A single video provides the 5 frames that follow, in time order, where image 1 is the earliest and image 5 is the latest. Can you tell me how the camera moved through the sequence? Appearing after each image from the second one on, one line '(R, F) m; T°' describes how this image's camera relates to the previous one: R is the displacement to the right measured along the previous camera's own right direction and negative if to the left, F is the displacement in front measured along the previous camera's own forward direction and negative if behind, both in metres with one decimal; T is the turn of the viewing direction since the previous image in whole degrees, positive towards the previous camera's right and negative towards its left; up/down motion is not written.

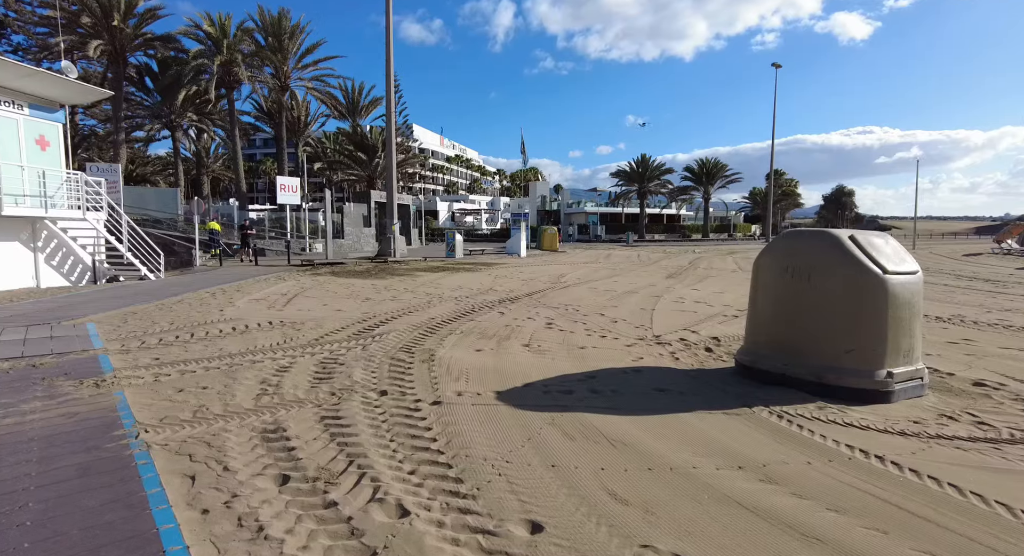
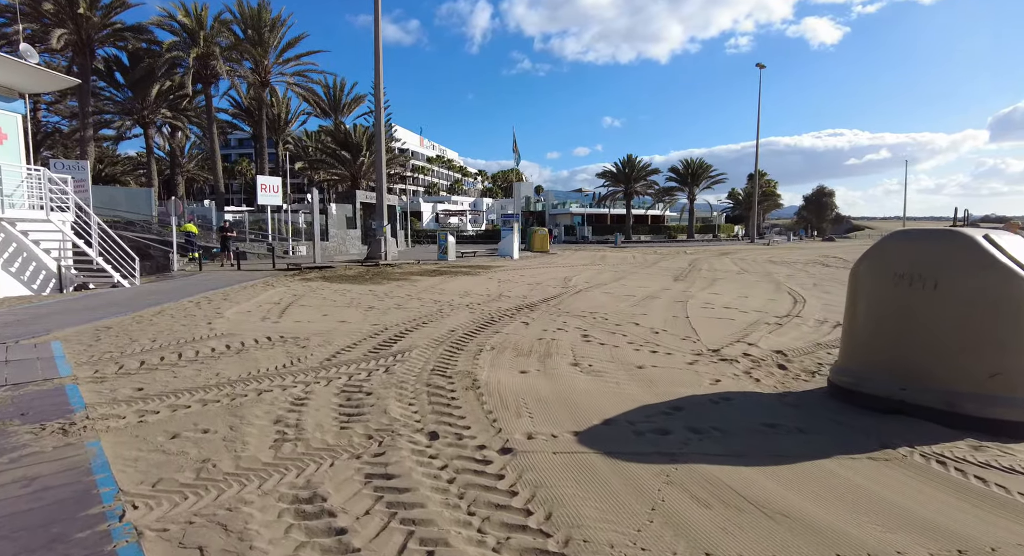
(-0.8, +1.1) m; +2°
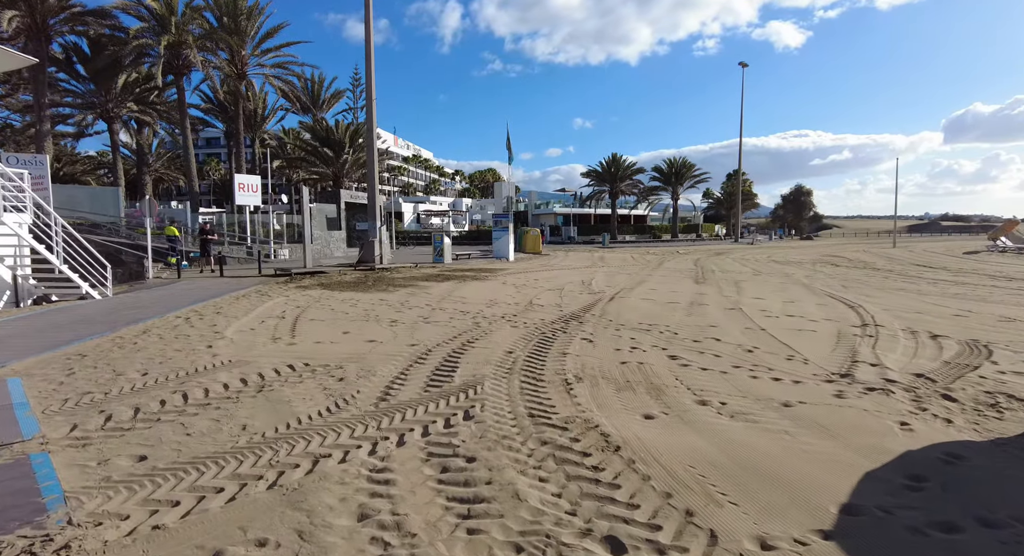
(-1.2, +1.5) m; +3°
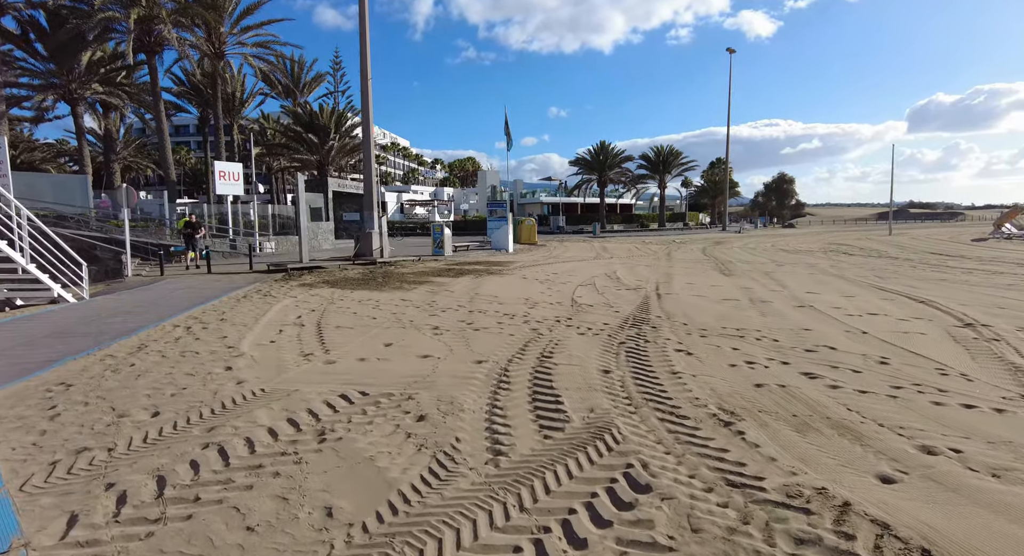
(-1.2, +1.4) m; +2°
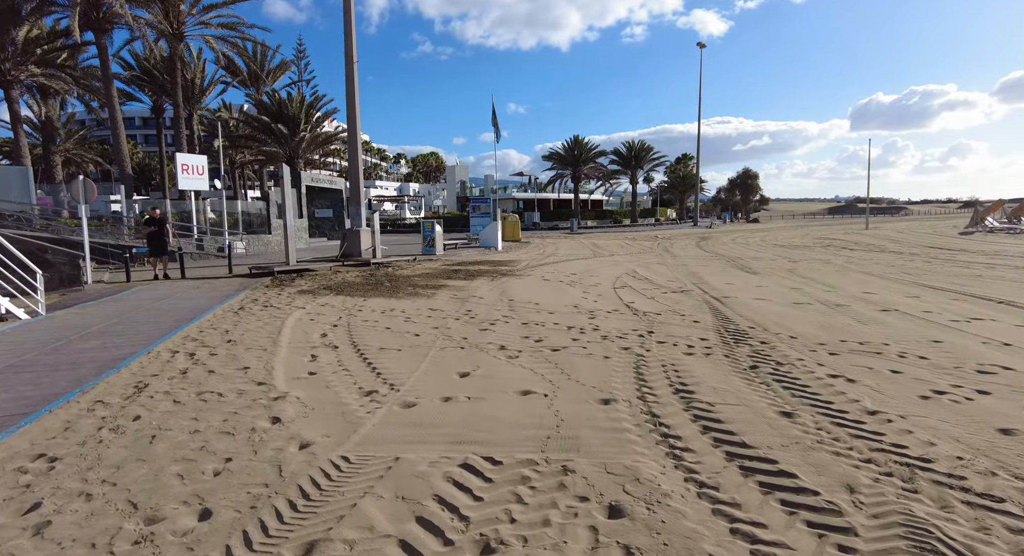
(-1.5, +1.5) m; +4°
